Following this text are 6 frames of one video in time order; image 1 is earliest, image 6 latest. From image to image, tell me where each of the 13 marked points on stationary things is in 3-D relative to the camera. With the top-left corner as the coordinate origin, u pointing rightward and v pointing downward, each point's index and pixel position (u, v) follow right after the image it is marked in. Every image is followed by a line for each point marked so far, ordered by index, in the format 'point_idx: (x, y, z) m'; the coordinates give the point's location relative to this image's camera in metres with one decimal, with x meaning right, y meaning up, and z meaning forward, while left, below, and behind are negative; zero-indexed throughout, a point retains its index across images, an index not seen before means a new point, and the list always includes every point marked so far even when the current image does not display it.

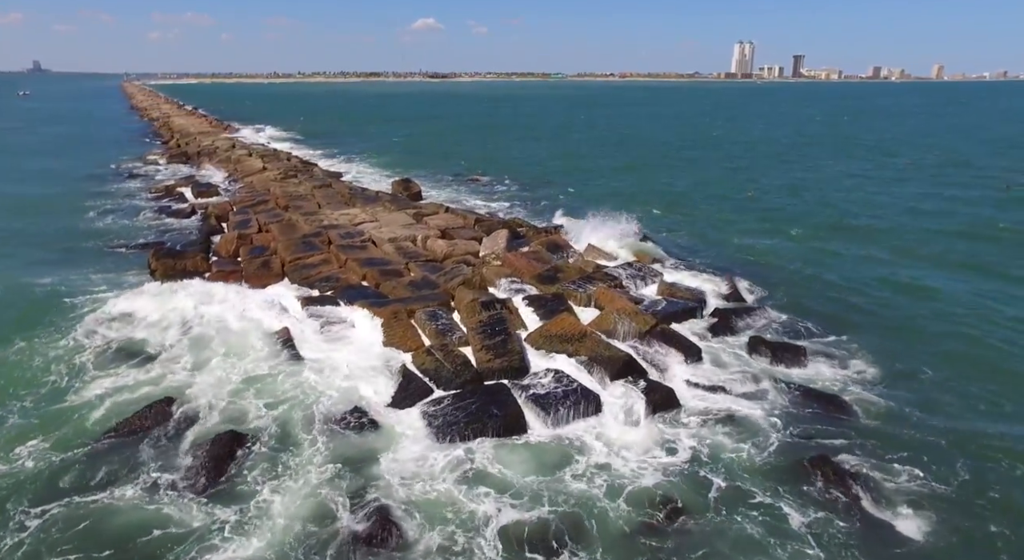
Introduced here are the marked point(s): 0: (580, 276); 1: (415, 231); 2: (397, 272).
0: (+1.5, +0.1, +14.7) m
1: (-2.7, +1.4, +18.9) m
2: (-2.6, +0.2, +15.4) m
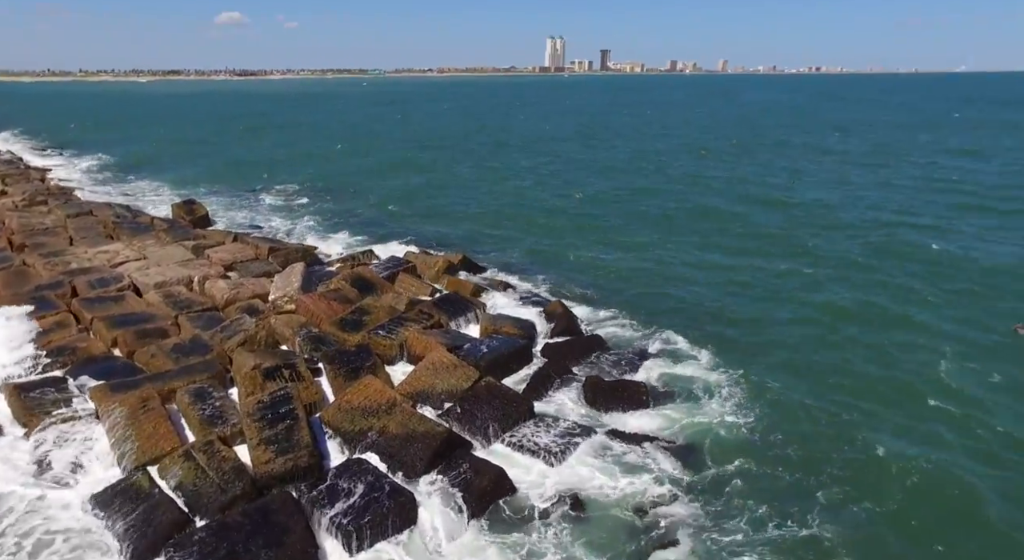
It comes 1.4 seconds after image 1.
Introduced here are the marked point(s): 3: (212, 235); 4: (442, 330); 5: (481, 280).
0: (-2.2, -0.7, +12.6) m
1: (-7.3, +0.2, +15.7) m
2: (-6.3, -0.9, +12.3) m
3: (-8.1, +1.2, +18.6) m
4: (-1.3, -0.9, +12.3) m
5: (-0.7, 0.0, +15.9) m
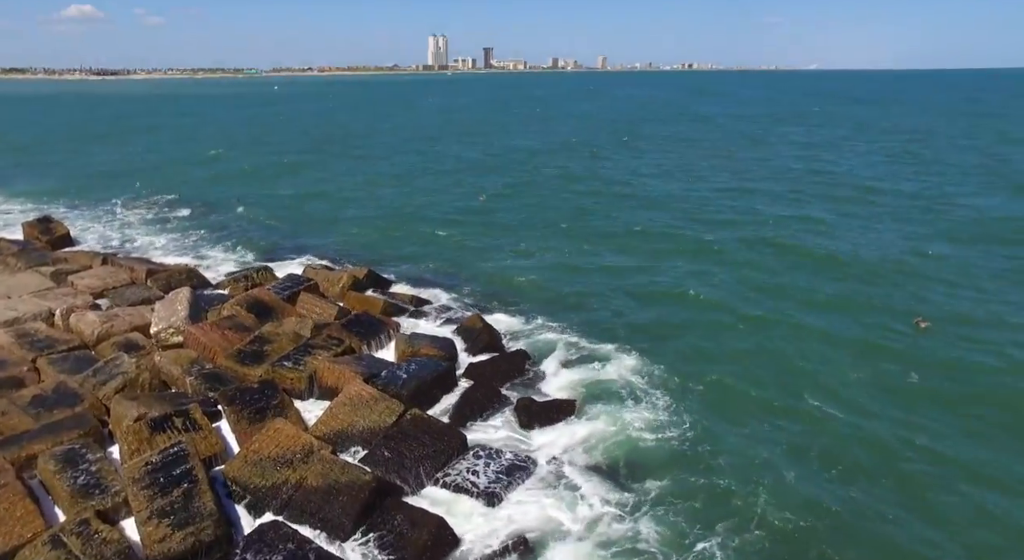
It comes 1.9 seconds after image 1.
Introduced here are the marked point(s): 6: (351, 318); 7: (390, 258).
0: (-3.6, -1.1, +11.3) m
1: (-9.1, -0.4, +13.6) m
2: (-7.5, -1.5, +10.4) m
3: (-10.4, +0.5, +16.3) m
4: (-2.6, -1.2, +11.2) m
5: (-2.6, -0.3, +14.8) m
6: (-3.0, -0.7, +12.6) m
7: (-3.6, +0.6, +19.9) m
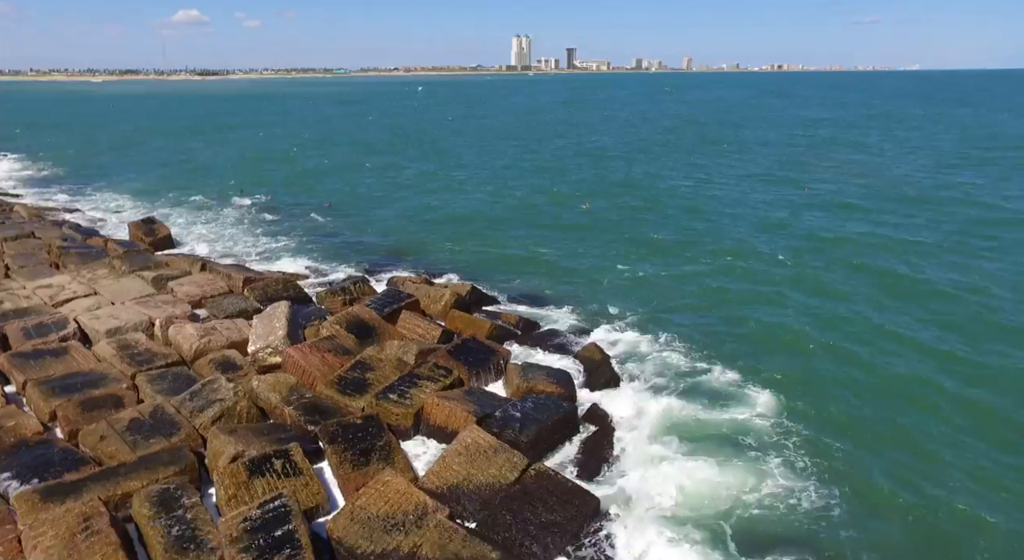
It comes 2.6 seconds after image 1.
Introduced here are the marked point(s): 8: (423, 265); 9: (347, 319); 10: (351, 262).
0: (-1.7, -1.4, +10.3) m
1: (-6.9, -0.6, +13.2) m
2: (-5.7, -1.7, +9.8) m
3: (-7.9, +0.4, +16.1) m
4: (-0.7, -1.6, +10.1) m
5: (-0.3, -0.7, +13.7) m
6: (-0.9, -1.1, +11.5) m
7: (-0.7, +0.3, +18.8) m
8: (-2.5, +0.4, +19.3) m
9: (-2.9, -0.7, +12.1) m
10: (-4.4, +0.5, +18.6) m
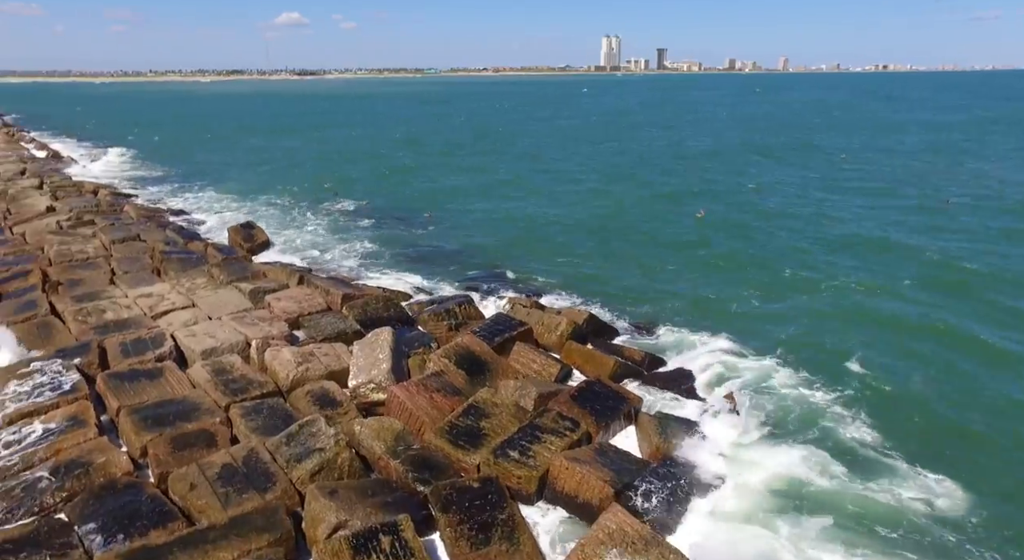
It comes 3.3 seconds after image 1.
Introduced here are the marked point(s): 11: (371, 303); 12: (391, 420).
0: (+0.1, -1.9, +8.9) m
1: (-4.7, -0.9, +12.4) m
2: (-4.0, -2.1, +8.9) m
3: (-5.3, +0.1, +15.3) m
4: (+1.0, -2.1, +8.6) m
5: (+1.9, -1.2, +12.1) m
6: (+1.0, -1.6, +10.0) m
7: (+2.1, -0.3, +17.3) m
8: (+0.4, 0.0, +17.9) m
9: (-0.9, -1.1, +10.9) m
10: (-1.5, +0.1, +17.5) m
11: (-2.7, -0.5, +13.4) m
12: (-1.6, -1.9, +9.1) m
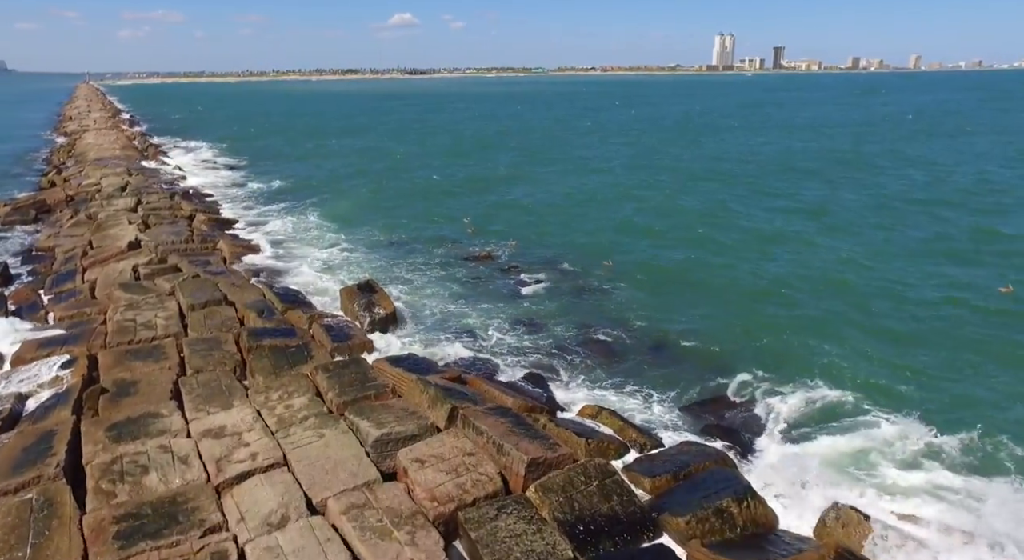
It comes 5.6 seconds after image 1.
0: (+2.9, -3.9, +2.6) m
1: (-1.3, -2.7, +6.7) m
2: (-1.1, -3.9, +3.2) m
3: (-1.4, -1.6, +9.8) m
4: (+3.8, -4.2, +2.2) m
5: (+5.2, -3.3, +5.6) m
6: (+4.0, -3.6, +3.6) m
7: (+6.2, -2.4, +10.6) m
8: (+4.6, -2.0, +11.5) m
9: (+2.3, -3.1, +4.7) m
10: (+2.6, -1.8, +11.3) m
11: (+0.8, -2.4, +7.5) m
12: (+1.3, -3.8, +3.0) m
